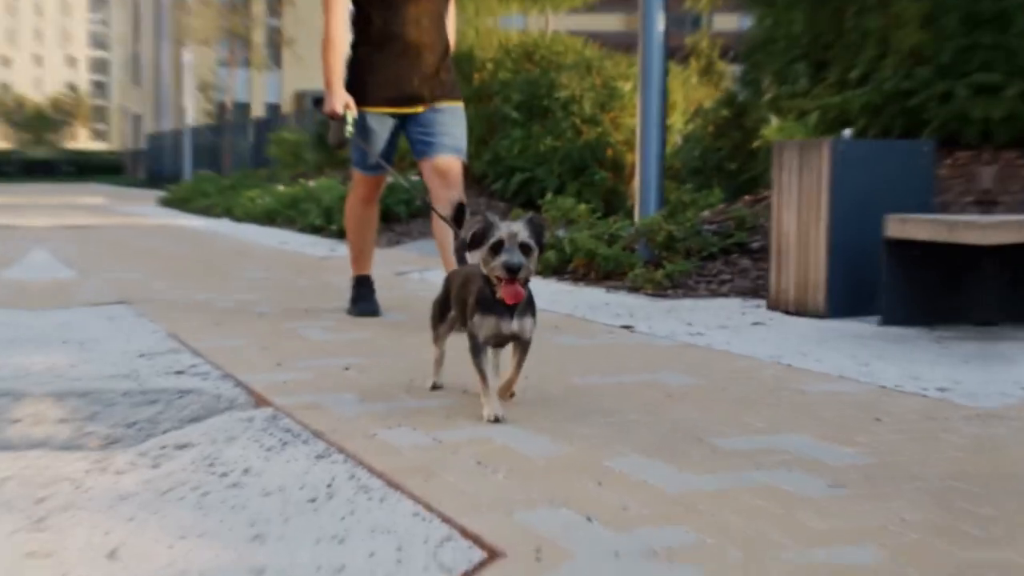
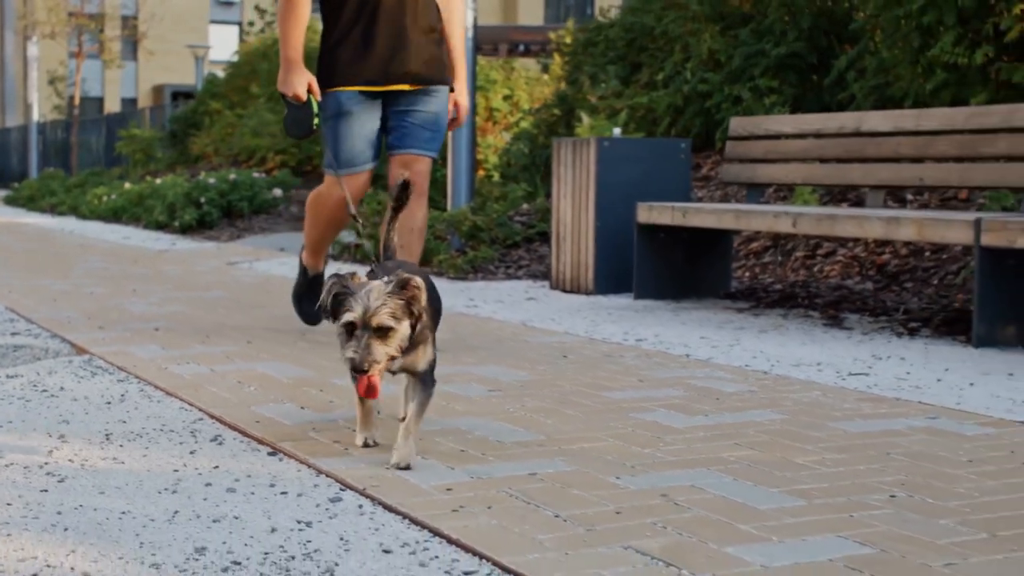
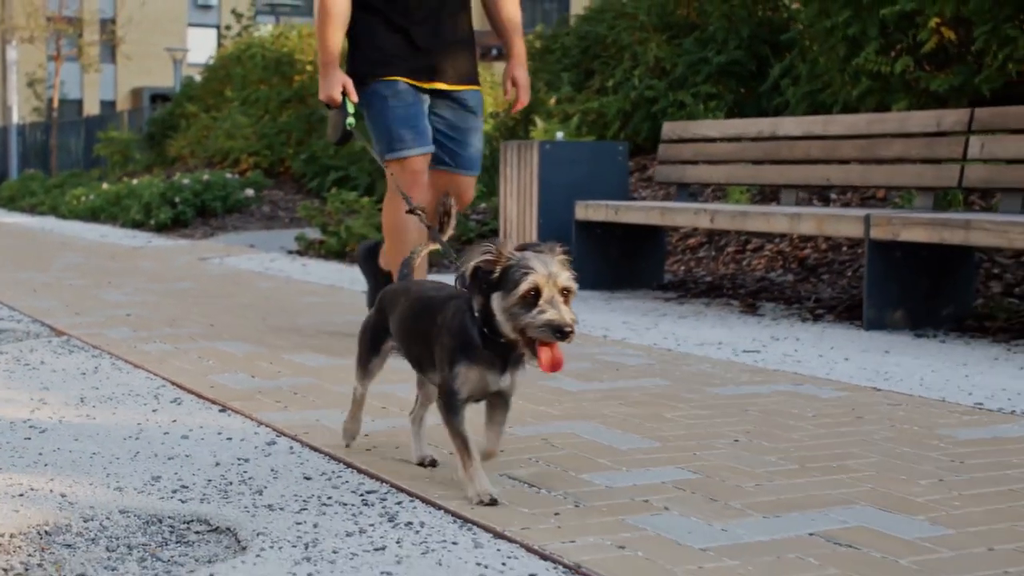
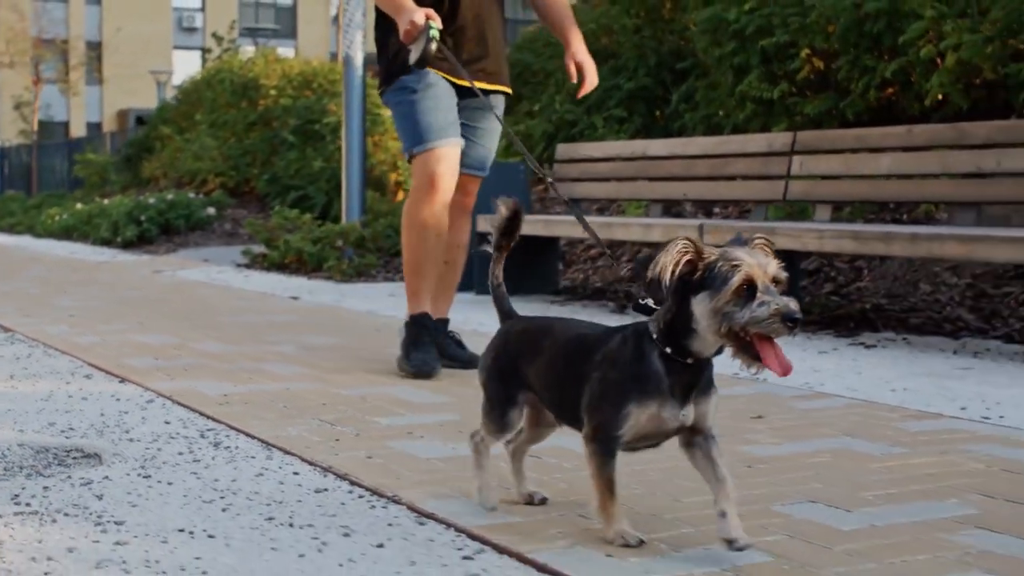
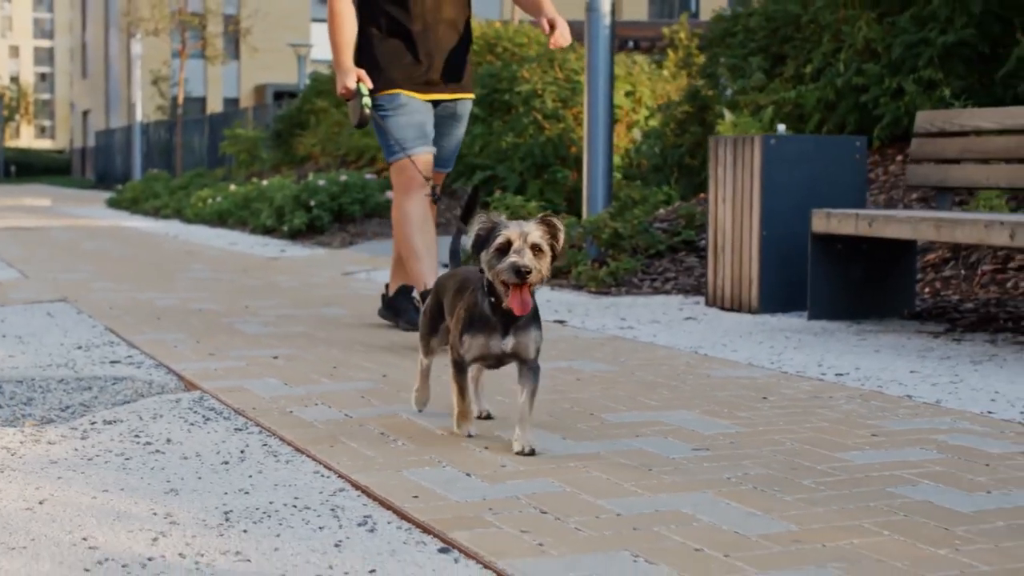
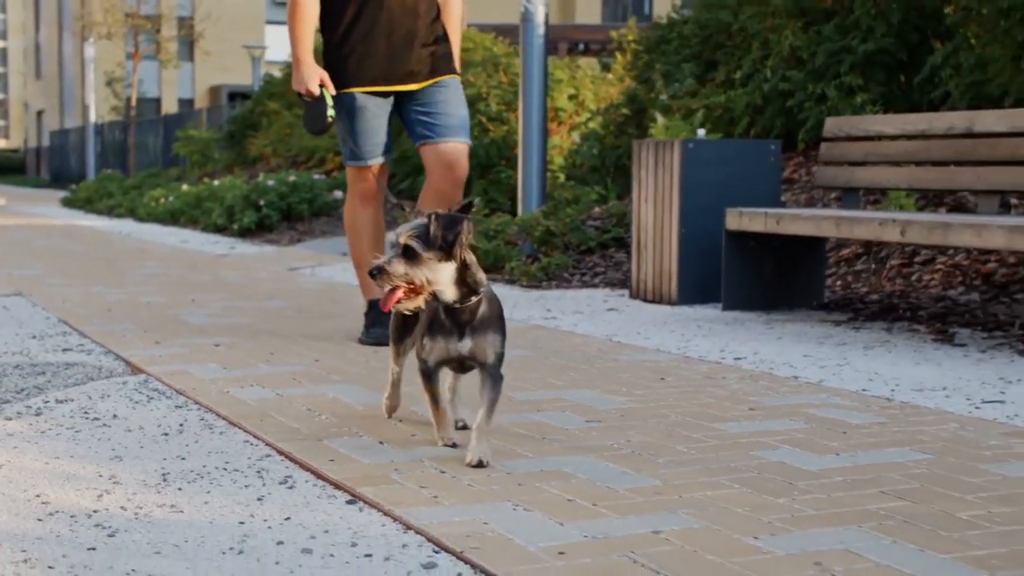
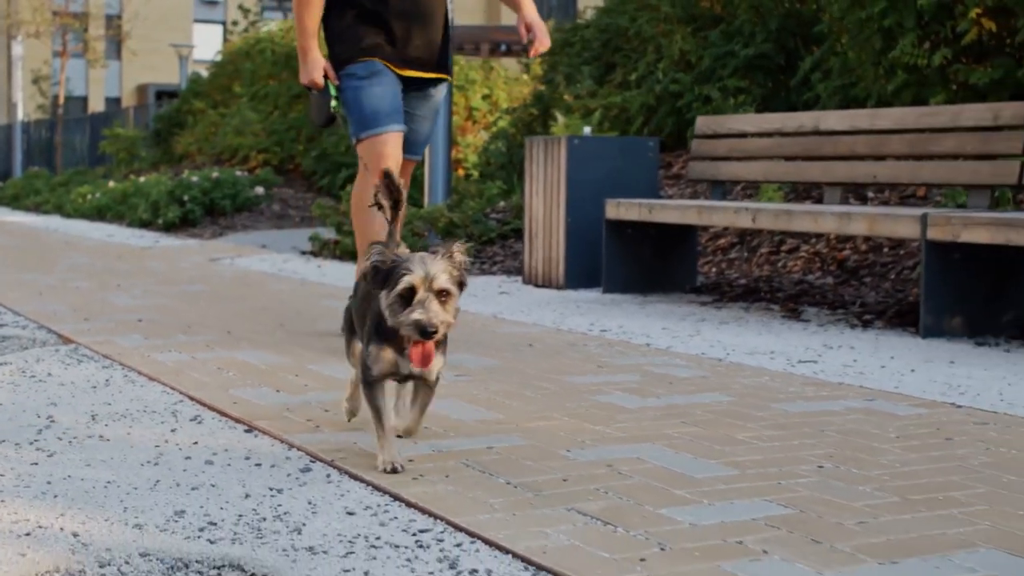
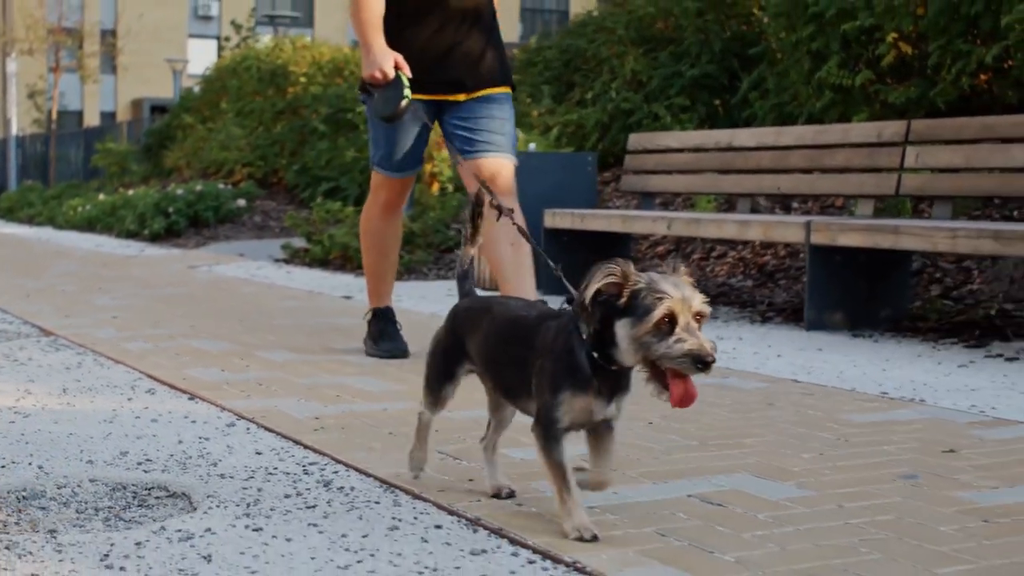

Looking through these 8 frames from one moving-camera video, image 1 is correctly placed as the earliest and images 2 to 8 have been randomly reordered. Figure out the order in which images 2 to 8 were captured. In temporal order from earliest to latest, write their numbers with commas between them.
5, 6, 2, 7, 3, 8, 4
